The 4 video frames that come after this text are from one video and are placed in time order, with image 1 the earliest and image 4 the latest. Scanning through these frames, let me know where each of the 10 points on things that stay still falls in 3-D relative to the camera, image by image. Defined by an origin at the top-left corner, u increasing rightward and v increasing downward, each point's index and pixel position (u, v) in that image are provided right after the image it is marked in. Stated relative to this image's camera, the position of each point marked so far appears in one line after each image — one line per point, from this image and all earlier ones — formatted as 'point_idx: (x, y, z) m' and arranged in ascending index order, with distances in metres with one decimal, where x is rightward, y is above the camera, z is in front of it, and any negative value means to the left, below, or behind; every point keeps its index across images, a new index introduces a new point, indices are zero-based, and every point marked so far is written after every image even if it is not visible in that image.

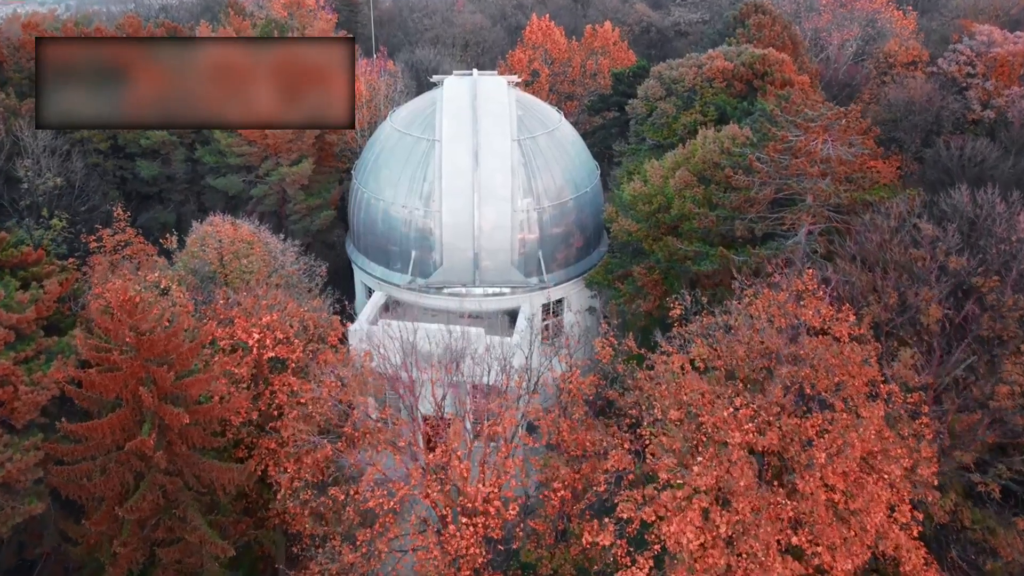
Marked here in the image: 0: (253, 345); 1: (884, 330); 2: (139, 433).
0: (-6.1, -1.4, +18.7) m
1: (+9.0, -1.0, +19.2) m
2: (-7.7, -3.0, +16.5) m
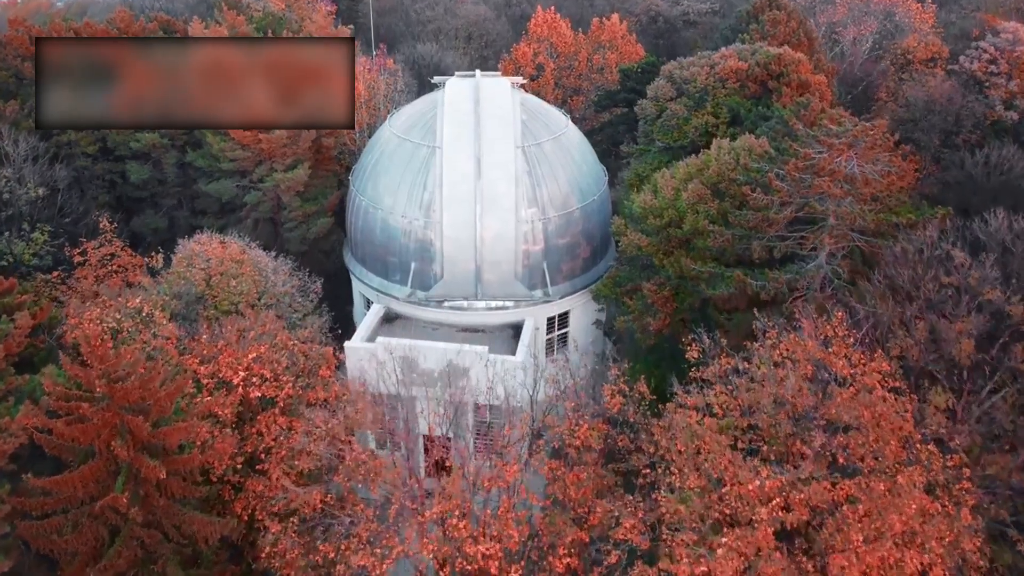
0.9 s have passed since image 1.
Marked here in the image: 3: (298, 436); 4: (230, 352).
0: (-6.0, -2.1, +17.5) m
1: (+9.0, -1.8, +18.0) m
2: (-7.7, -3.8, +15.4) m
3: (-4.7, -3.2, +17.4) m
4: (-6.5, -1.5, +18.3) m
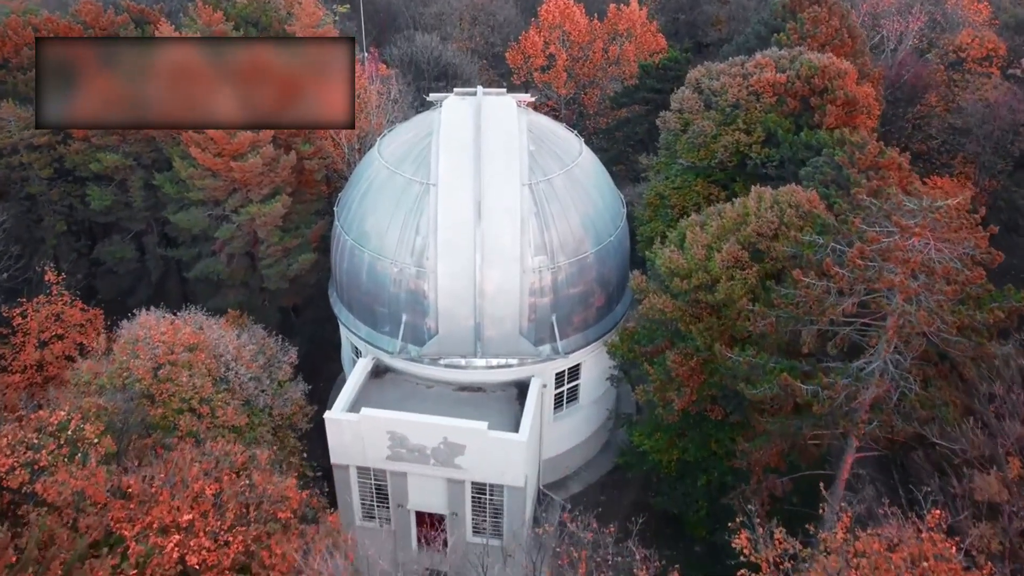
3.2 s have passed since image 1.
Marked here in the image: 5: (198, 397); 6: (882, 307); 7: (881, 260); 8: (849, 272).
0: (-6.0, -4.7, +14.1) m
1: (+9.0, -4.4, +14.4) m
2: (-7.7, -6.4, +12.1) m
3: (-4.7, -5.8, +14.1) m
4: (-6.5, -4.0, +14.9) m
5: (-7.5, -2.7, +19.1) m
6: (+8.2, -0.4, +17.7) m
7: (+8.1, +0.6, +17.5) m
8: (+7.6, +0.3, +18.1) m
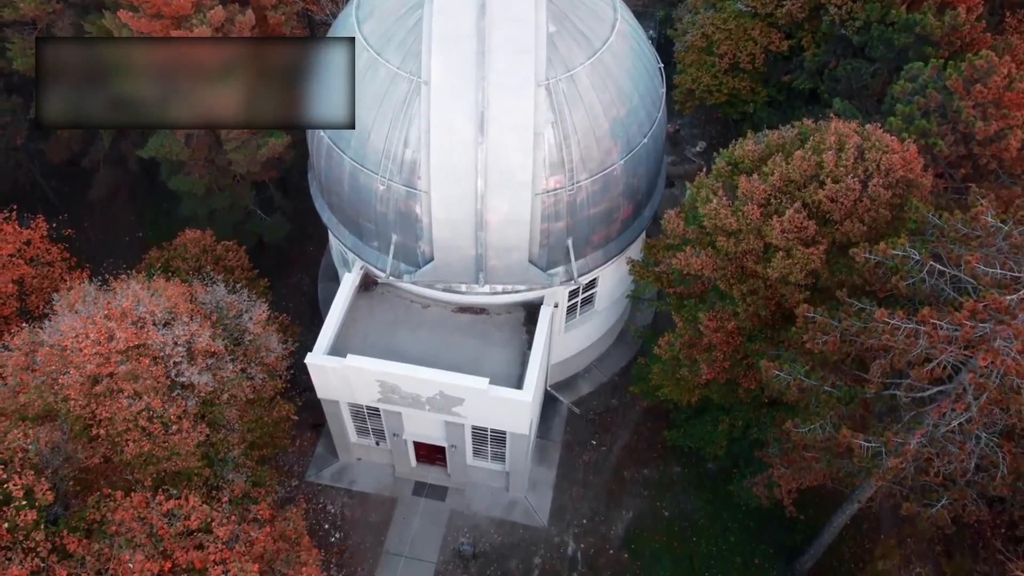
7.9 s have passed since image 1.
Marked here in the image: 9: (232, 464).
0: (-6.1, -6.3, +12.3) m
1: (+8.9, -6.4, +12.3) m
2: (-7.9, -8.6, +11.1) m
3: (-4.8, -7.4, +12.6) m
4: (-6.6, -5.3, +12.8) m
5: (-7.5, -2.7, +16.2) m
6: (+8.3, -1.5, +14.0) m
7: (+8.2, -0.6, +13.5) m
8: (+7.7, -0.6, +14.1) m
9: (-6.5, -4.1, +18.6) m
